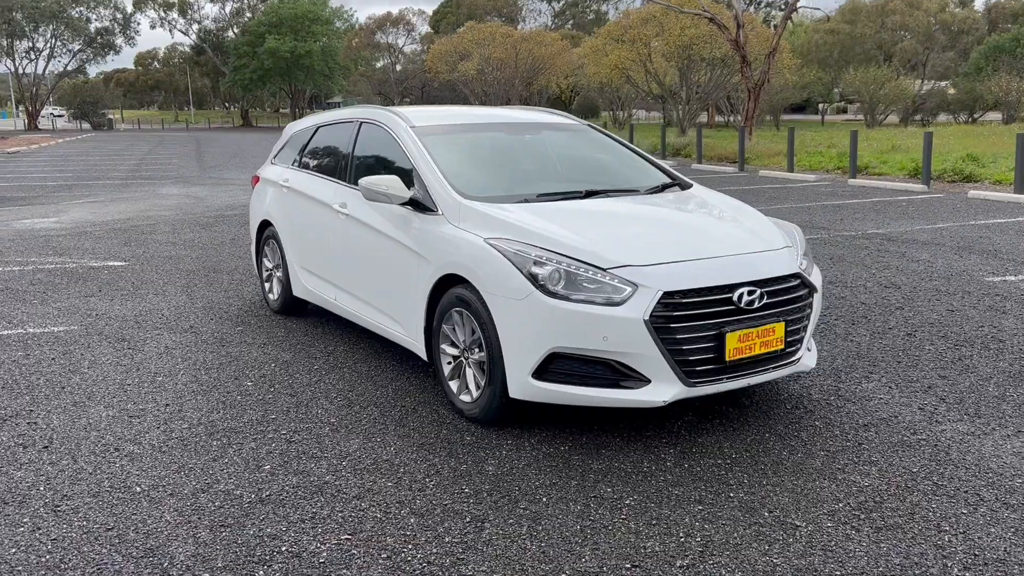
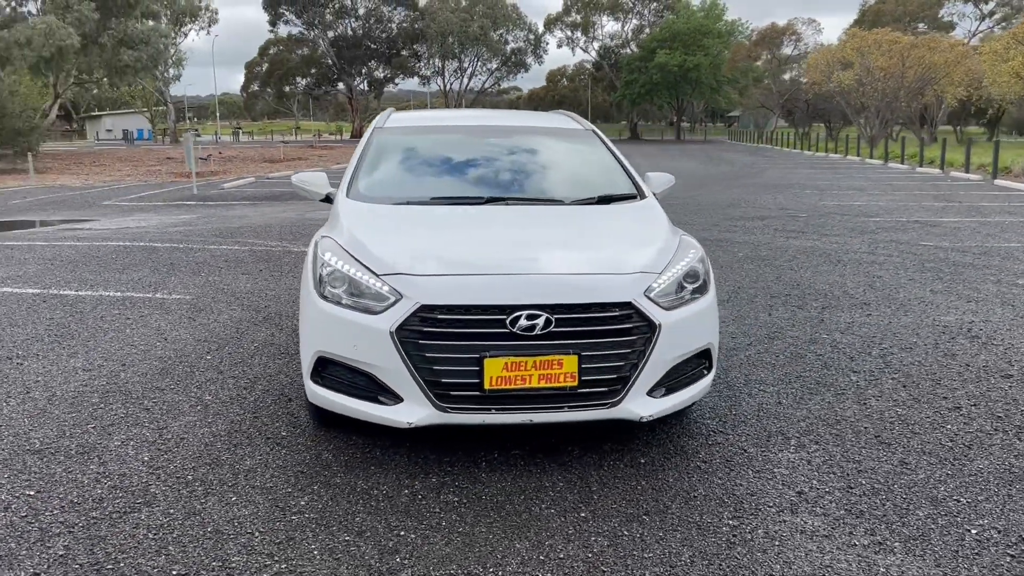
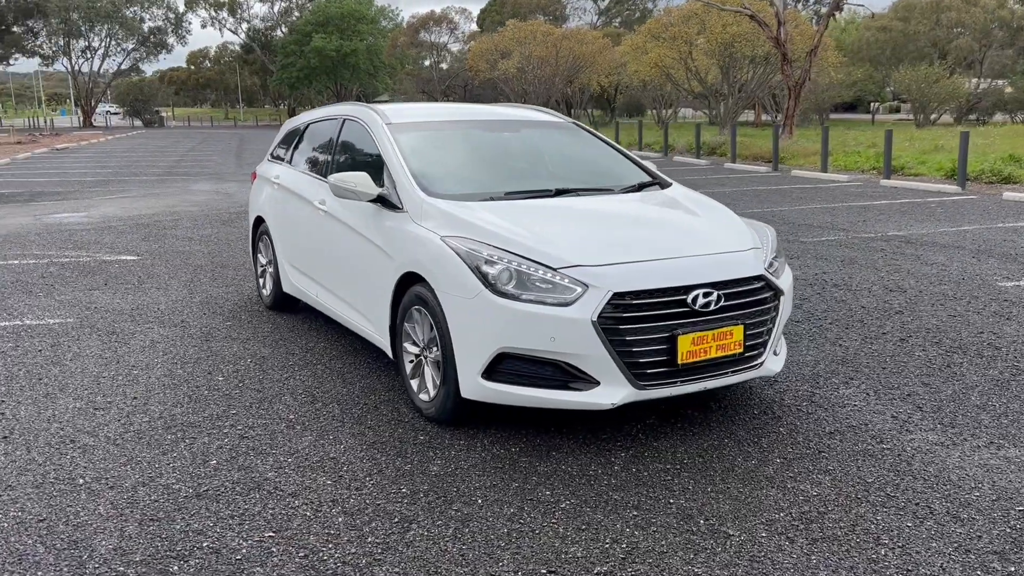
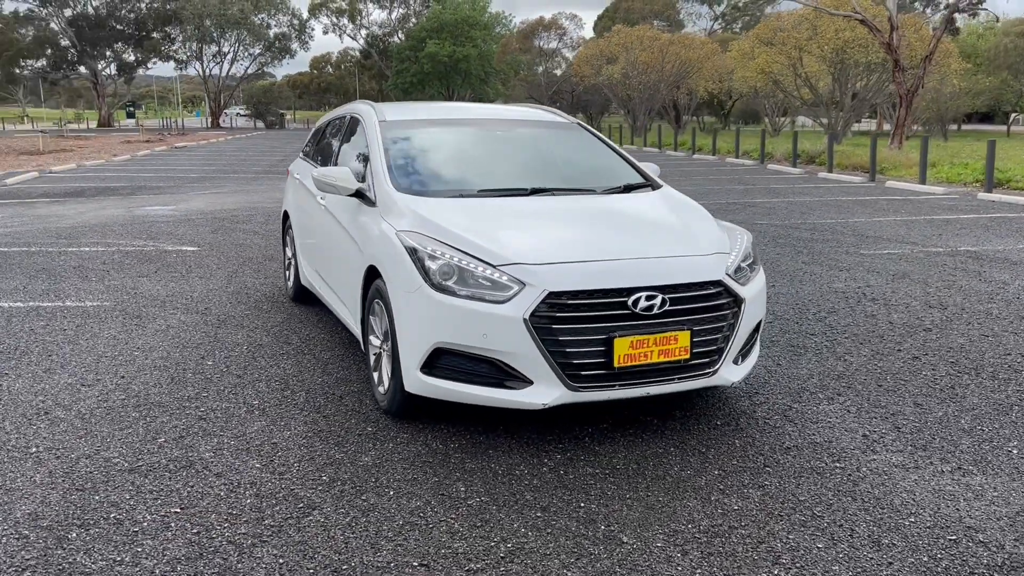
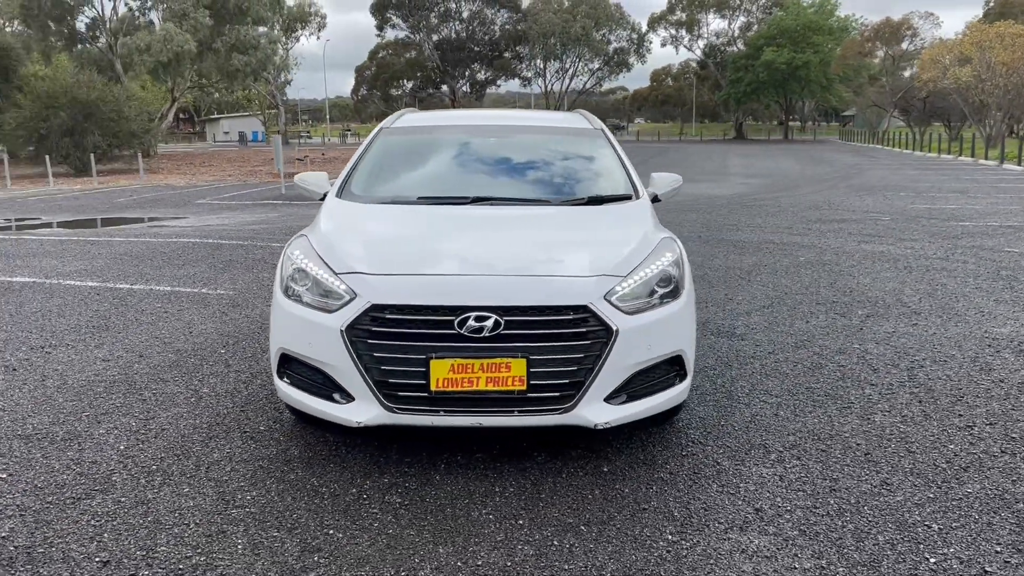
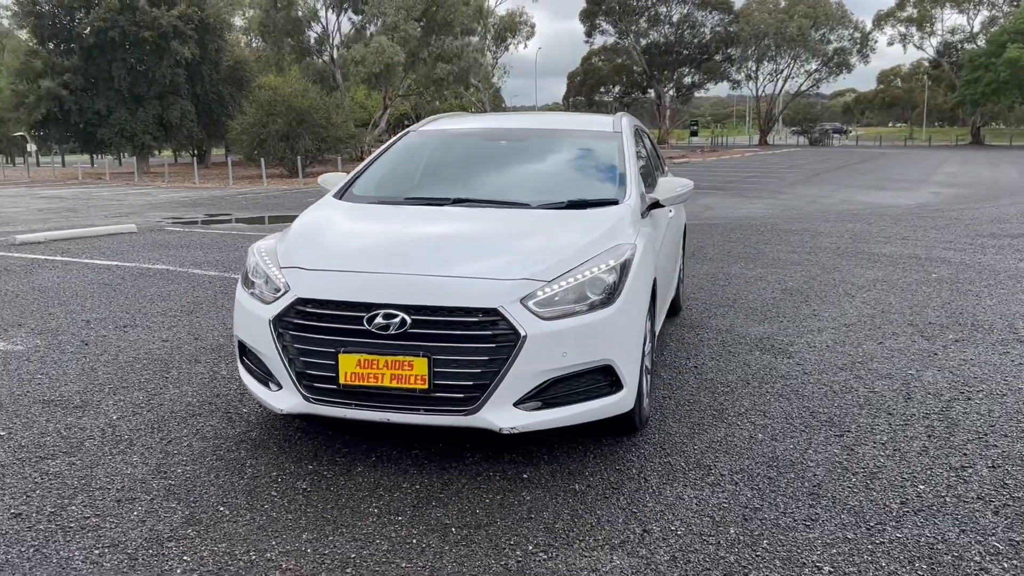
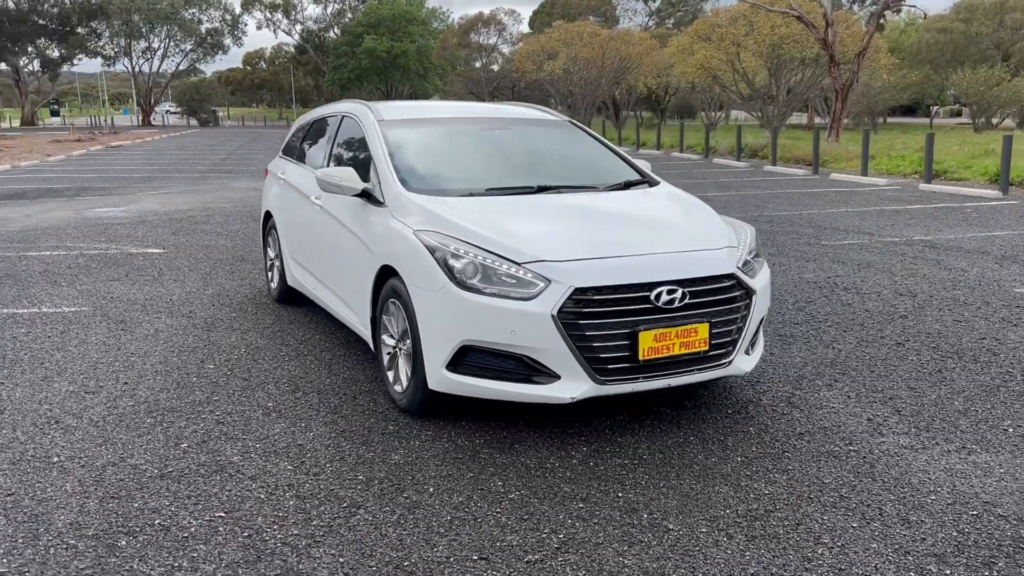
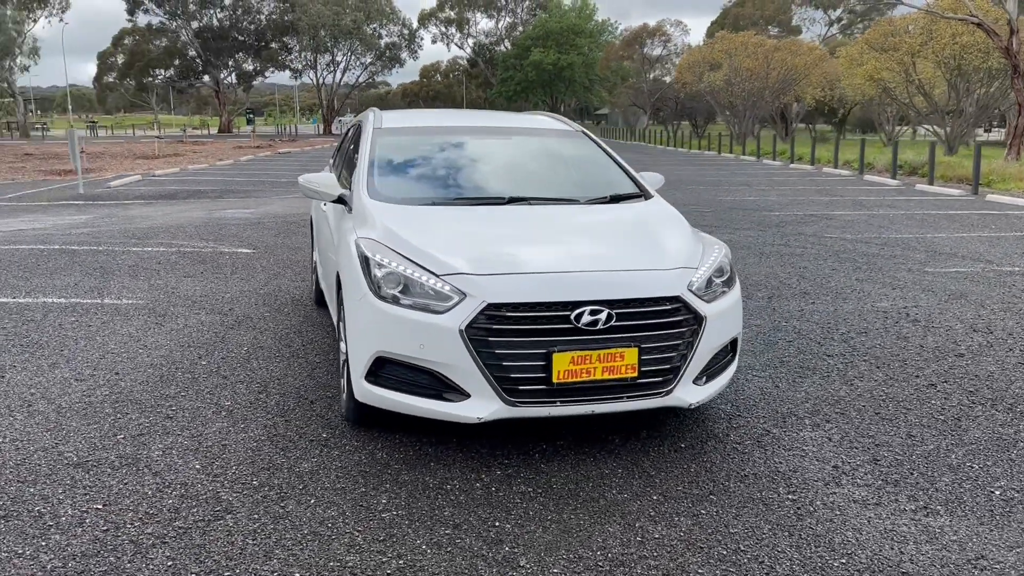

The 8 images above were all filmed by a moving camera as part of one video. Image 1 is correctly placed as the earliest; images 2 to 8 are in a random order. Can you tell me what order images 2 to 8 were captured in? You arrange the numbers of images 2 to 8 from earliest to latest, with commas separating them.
3, 7, 4, 8, 2, 5, 6
